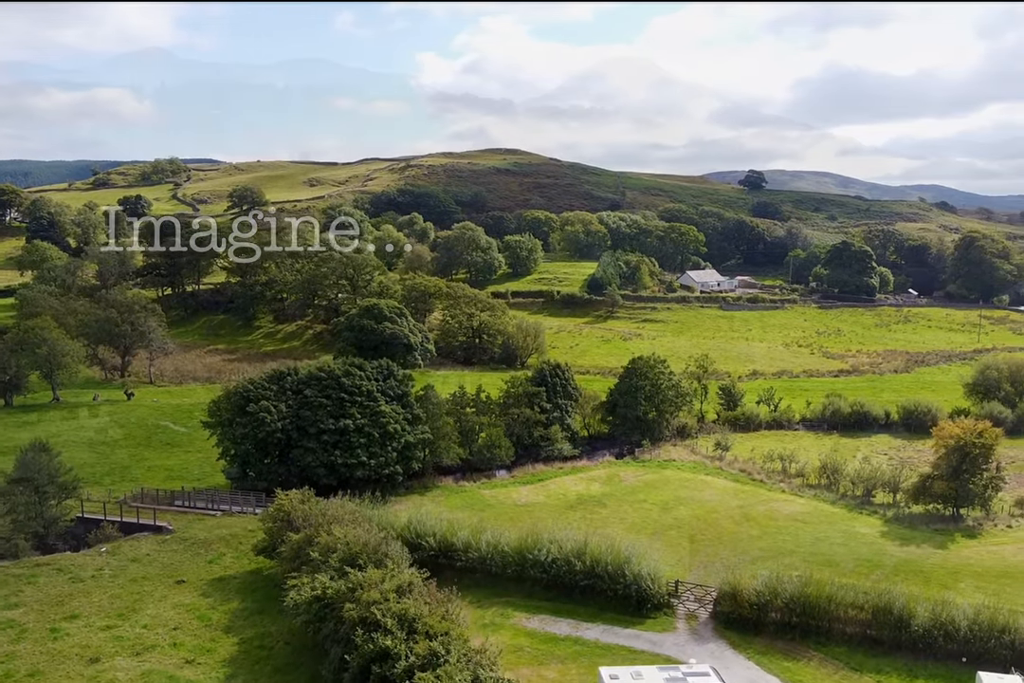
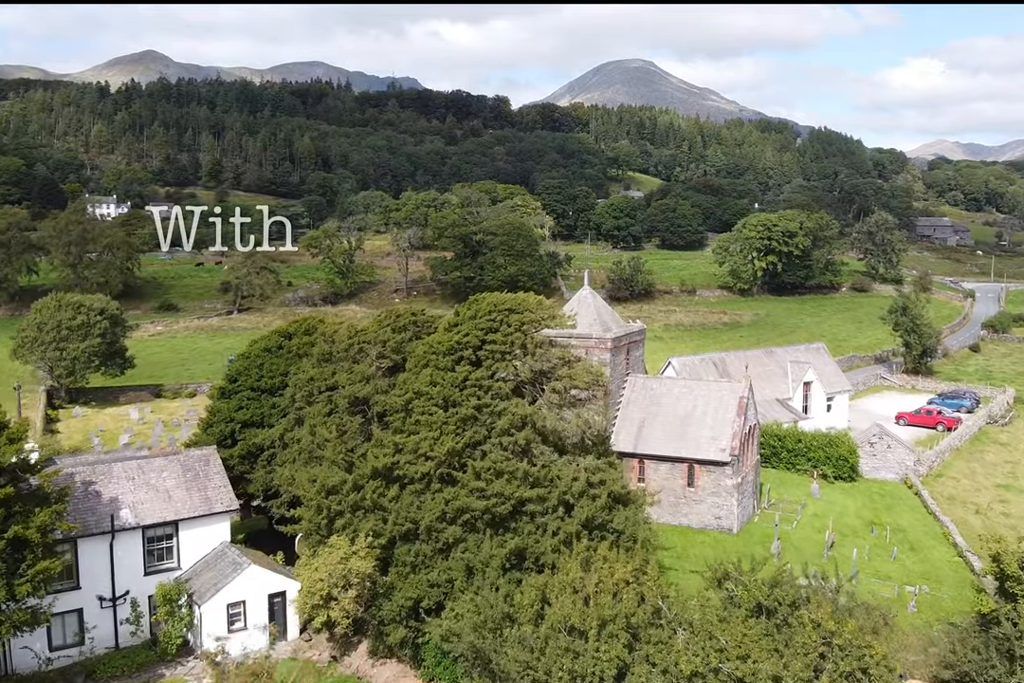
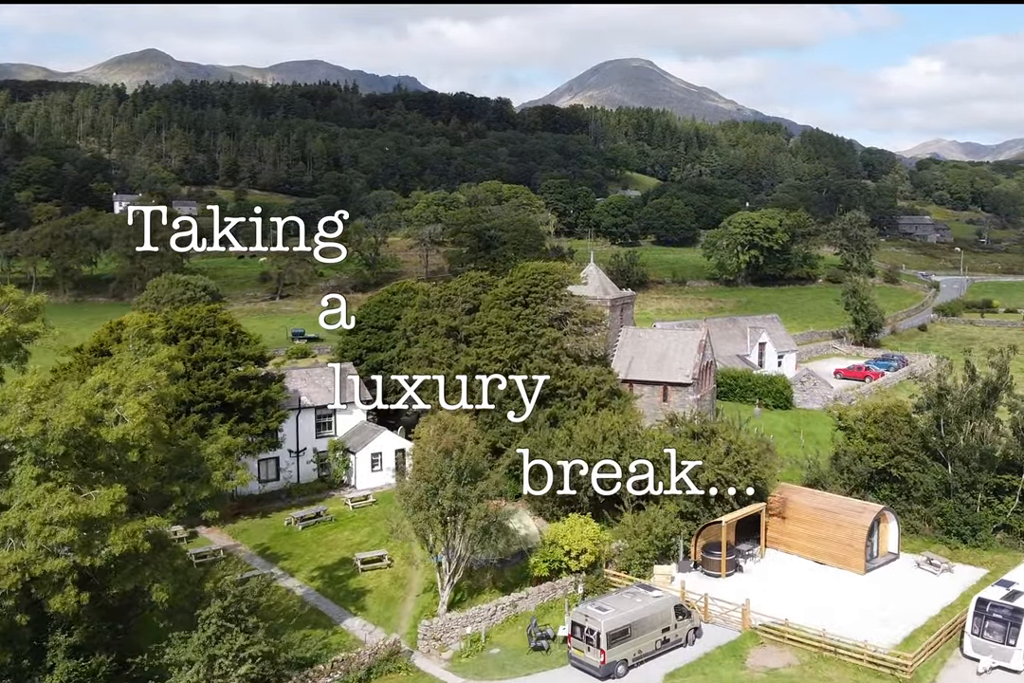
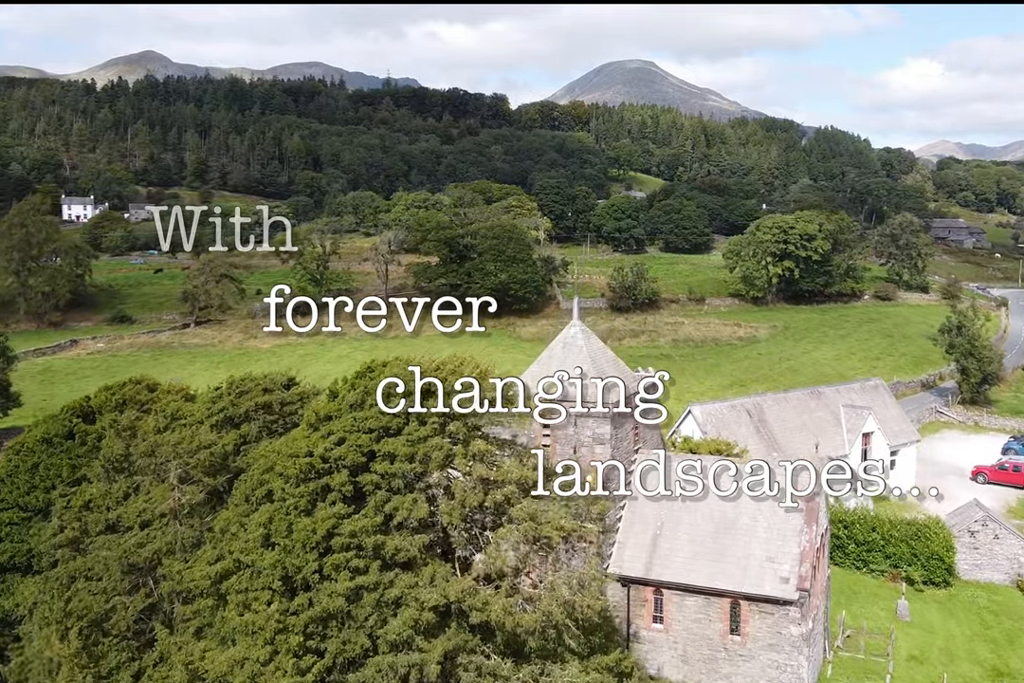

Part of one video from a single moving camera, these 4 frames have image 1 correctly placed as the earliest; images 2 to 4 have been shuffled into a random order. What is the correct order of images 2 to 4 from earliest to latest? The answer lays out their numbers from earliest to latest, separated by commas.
3, 2, 4
